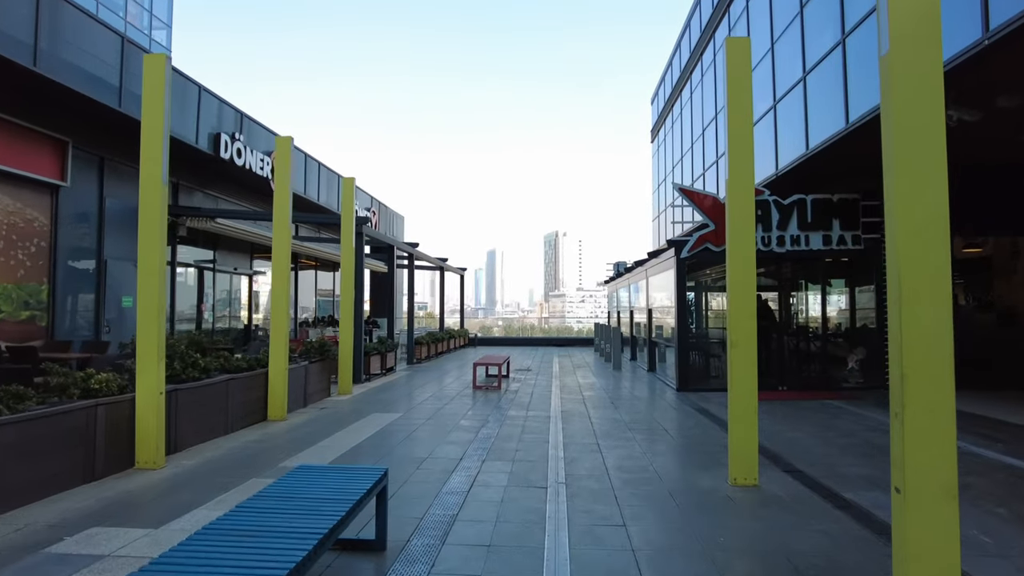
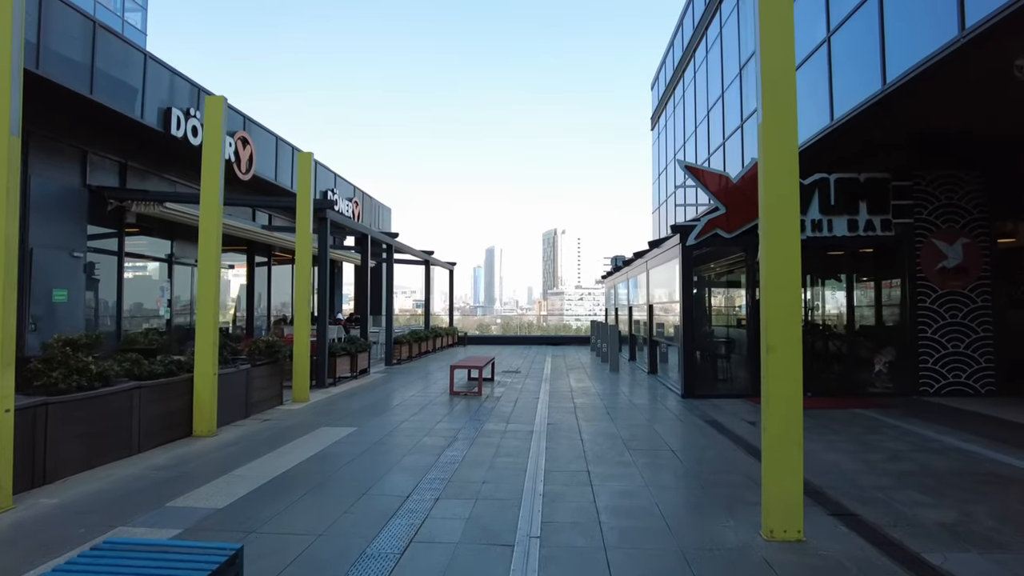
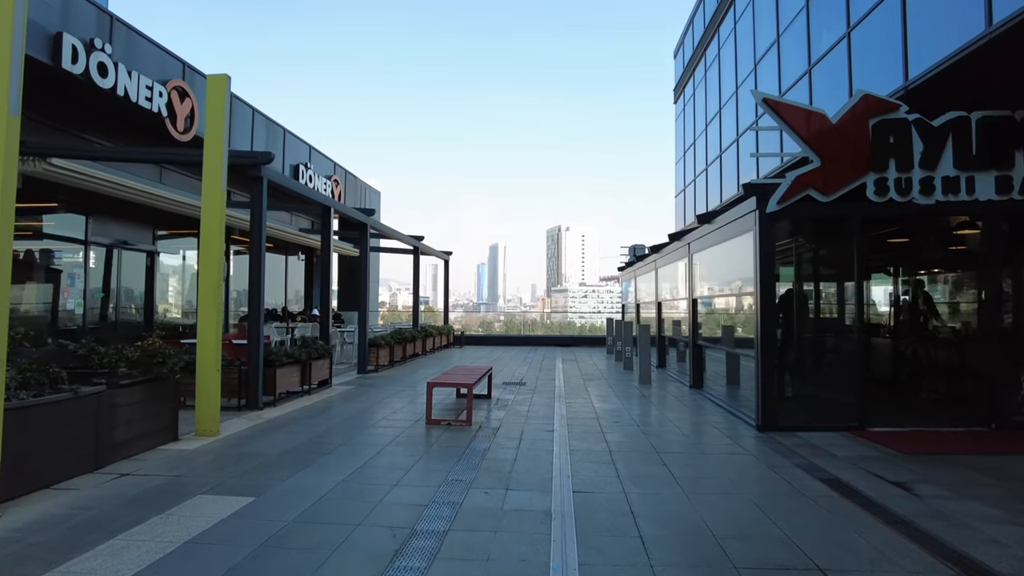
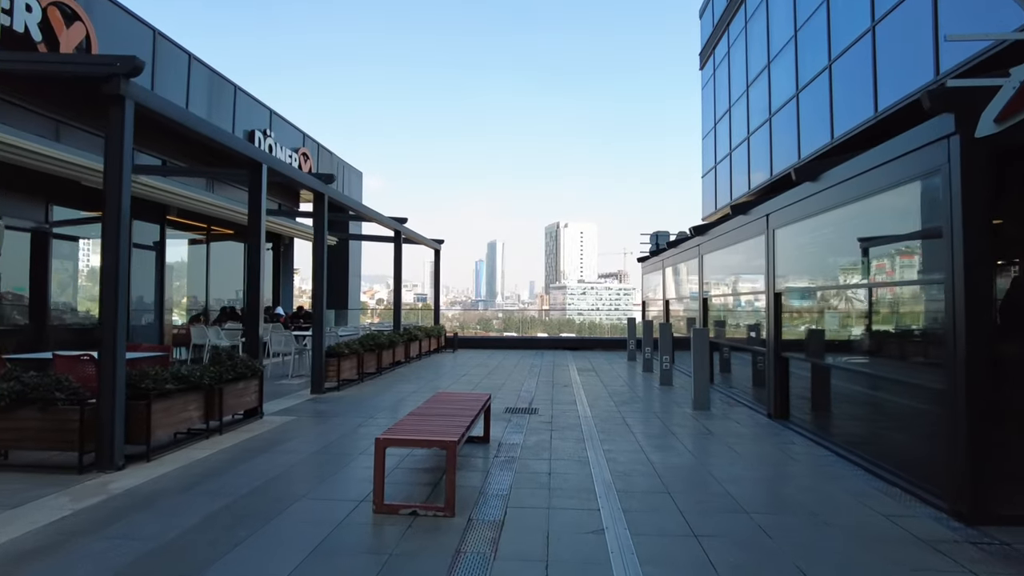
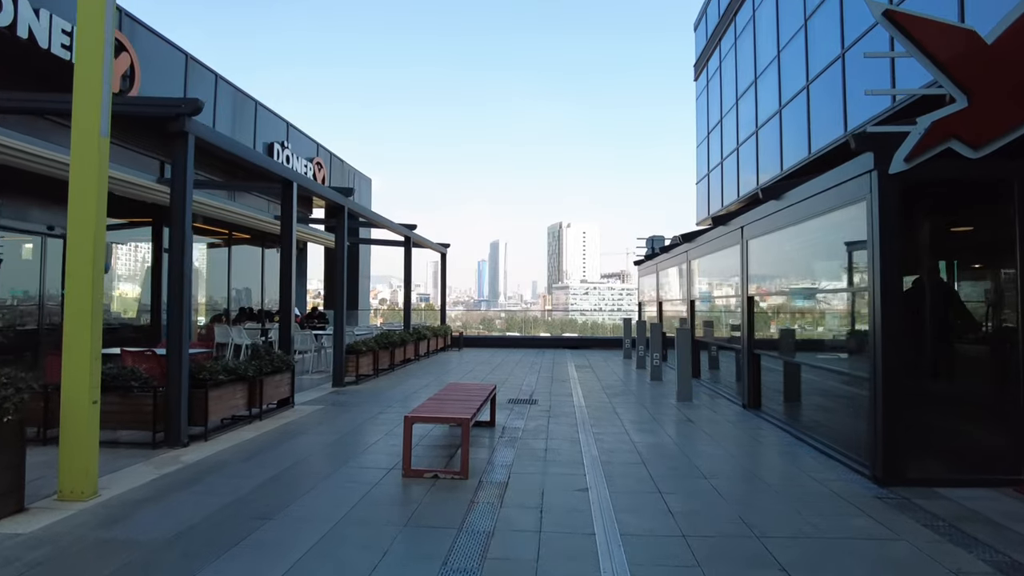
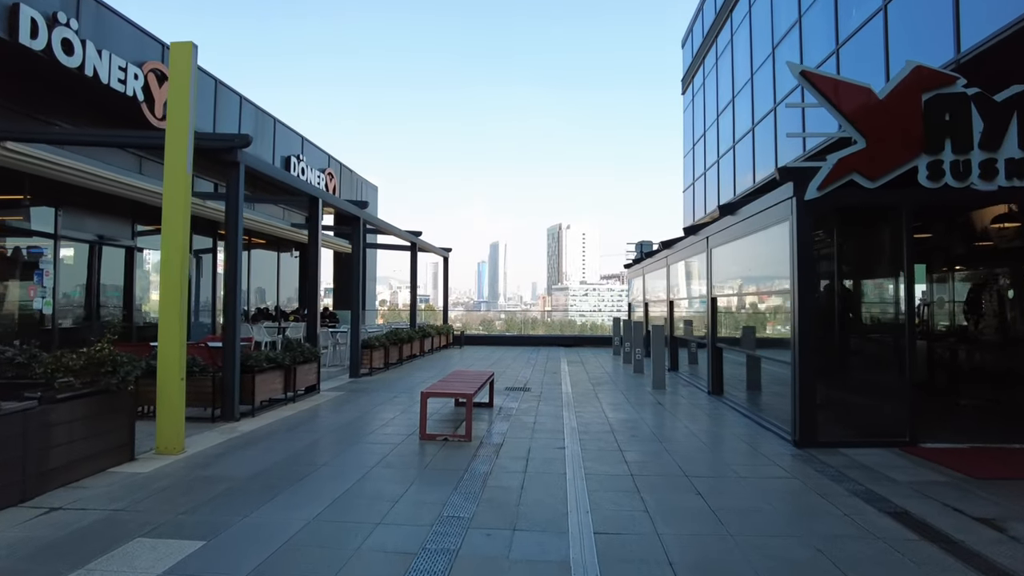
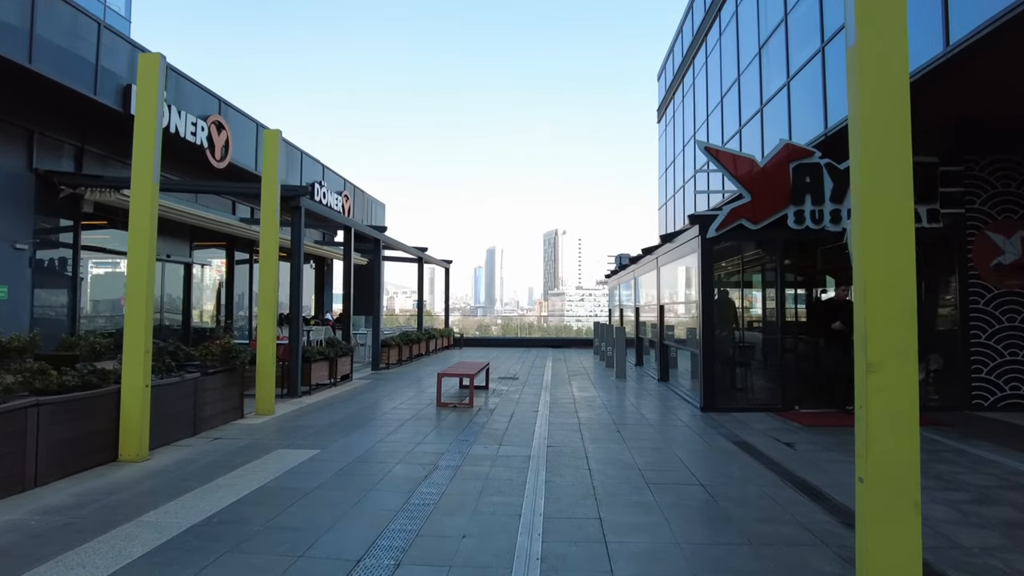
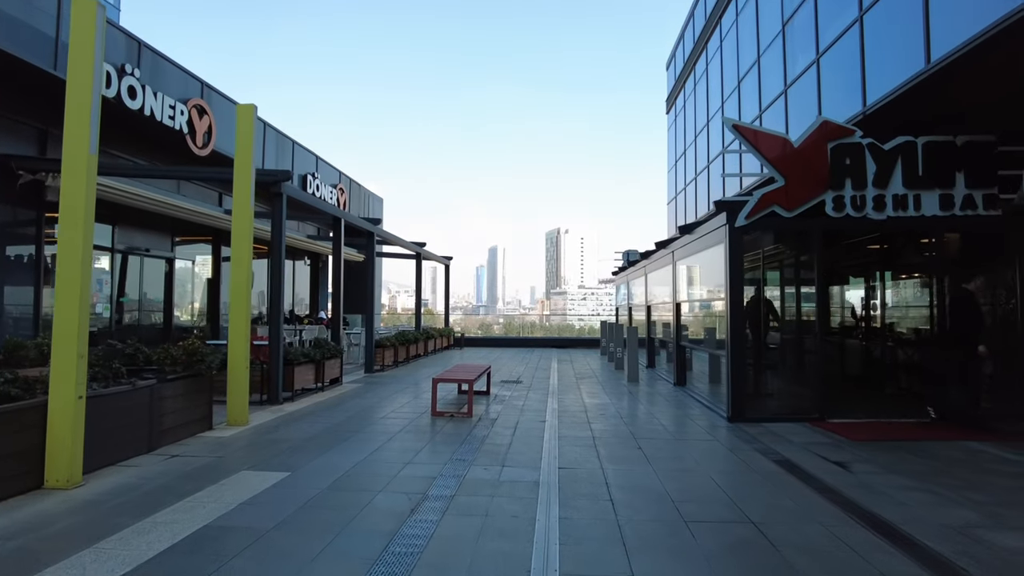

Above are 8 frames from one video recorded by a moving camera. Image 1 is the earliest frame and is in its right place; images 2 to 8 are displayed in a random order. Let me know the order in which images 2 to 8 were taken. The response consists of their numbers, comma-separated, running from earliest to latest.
2, 7, 8, 3, 6, 5, 4
